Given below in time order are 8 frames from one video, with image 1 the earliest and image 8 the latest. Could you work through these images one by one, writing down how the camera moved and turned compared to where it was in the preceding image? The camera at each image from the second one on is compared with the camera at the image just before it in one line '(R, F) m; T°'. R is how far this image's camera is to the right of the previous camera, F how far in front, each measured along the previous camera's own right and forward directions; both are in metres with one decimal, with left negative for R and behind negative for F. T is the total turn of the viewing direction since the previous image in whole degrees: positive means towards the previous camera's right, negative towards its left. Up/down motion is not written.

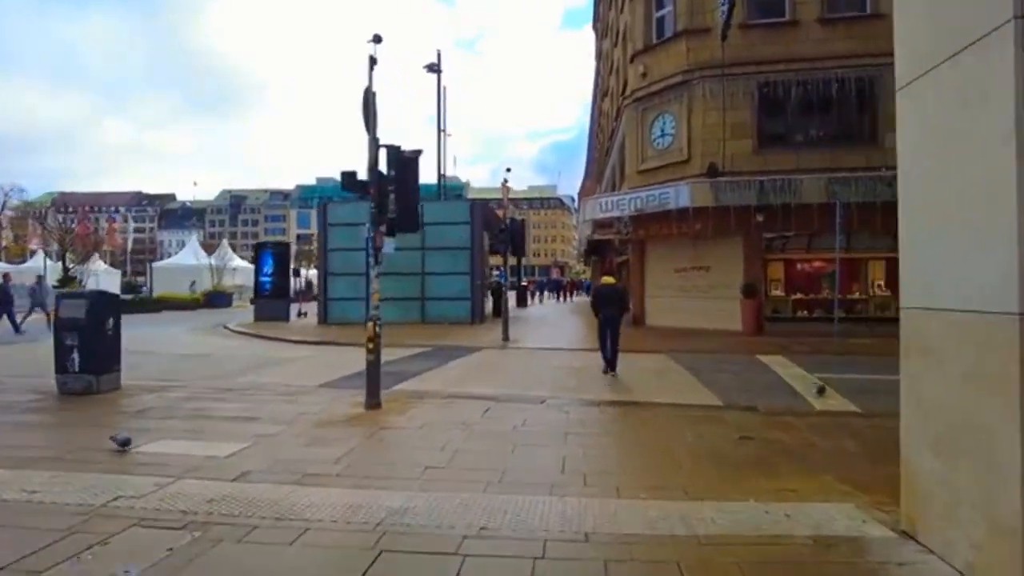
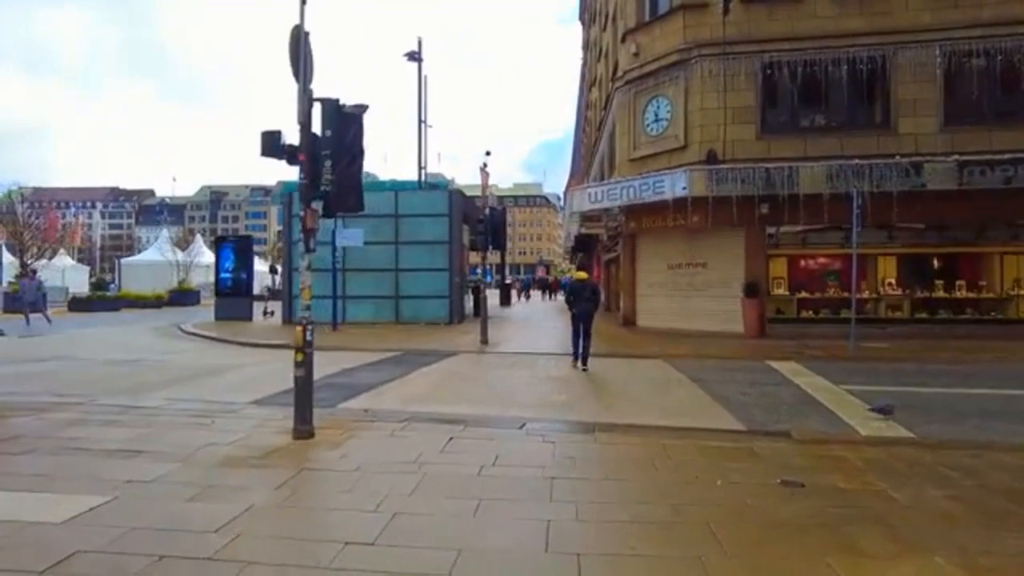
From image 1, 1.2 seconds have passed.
(+0.2, +2.1) m; +1°
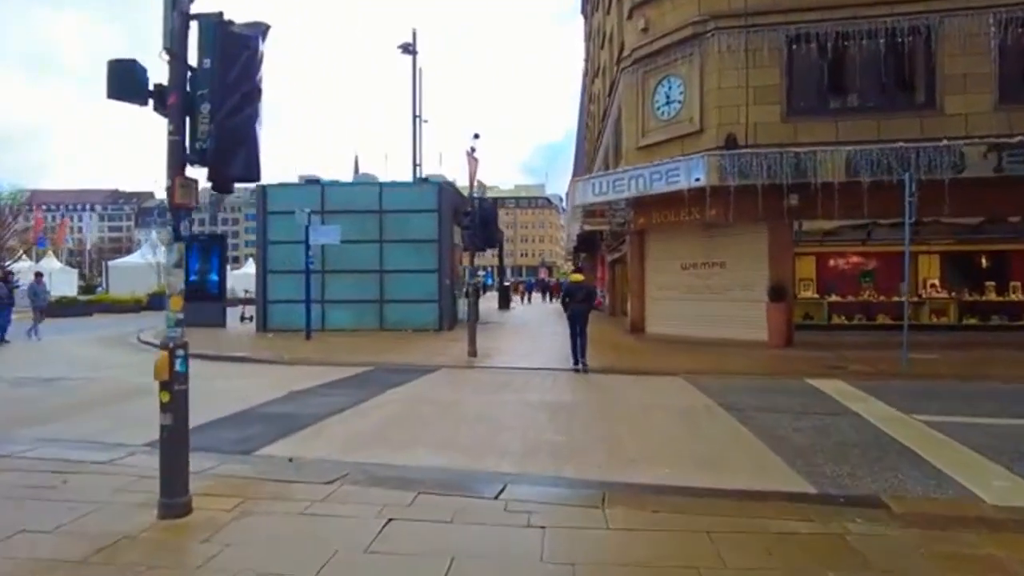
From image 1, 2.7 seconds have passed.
(+0.3, +2.4) m; 0°
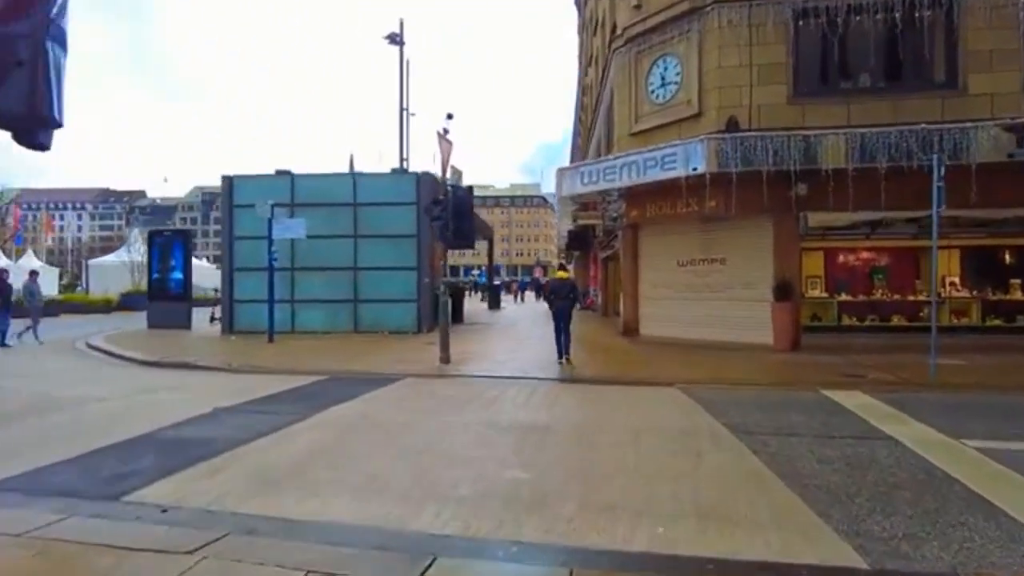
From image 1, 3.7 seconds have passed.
(+0.4, +1.7) m; 0°
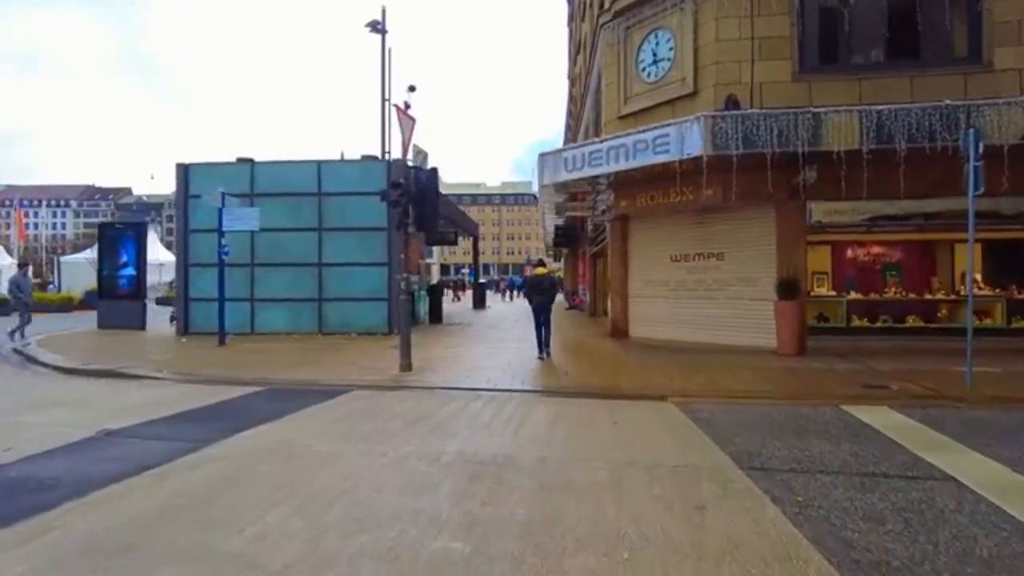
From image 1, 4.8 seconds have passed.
(+0.4, +1.8) m; +1°
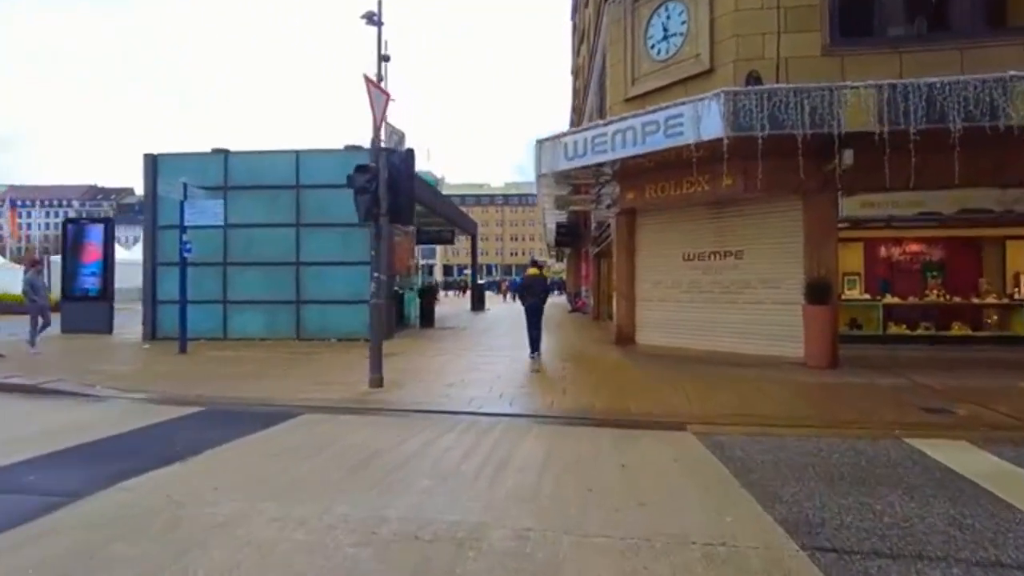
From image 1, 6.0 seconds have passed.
(+0.3, +1.8) m; 0°
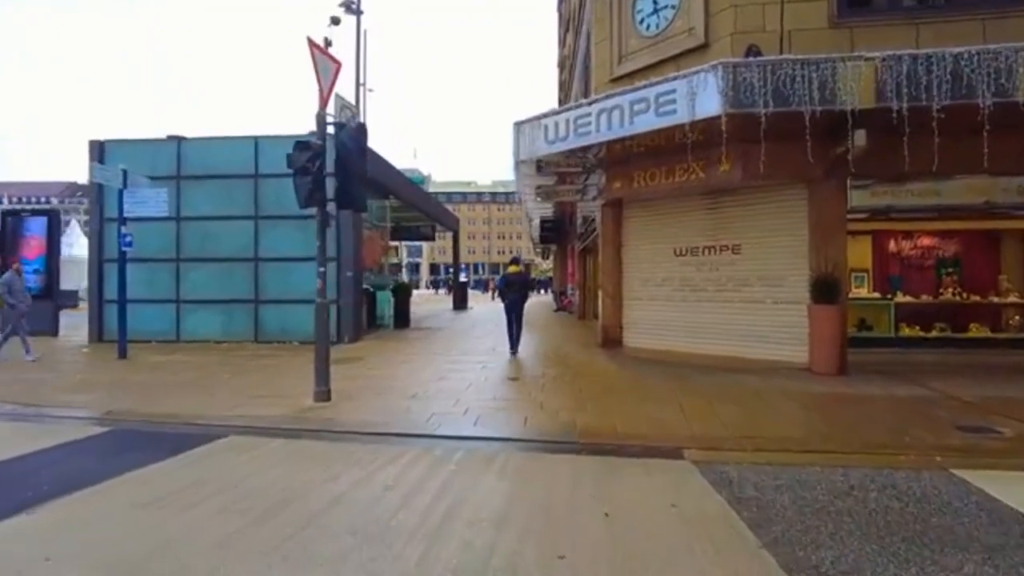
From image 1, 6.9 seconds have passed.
(+0.3, +1.4) m; +1°
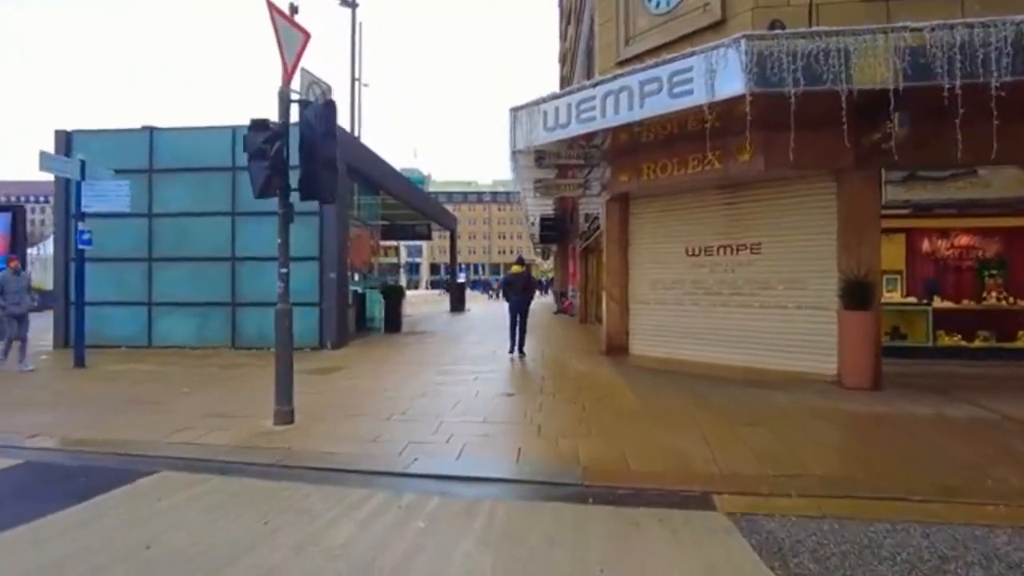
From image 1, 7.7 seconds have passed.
(+0.1, +1.3) m; 0°
